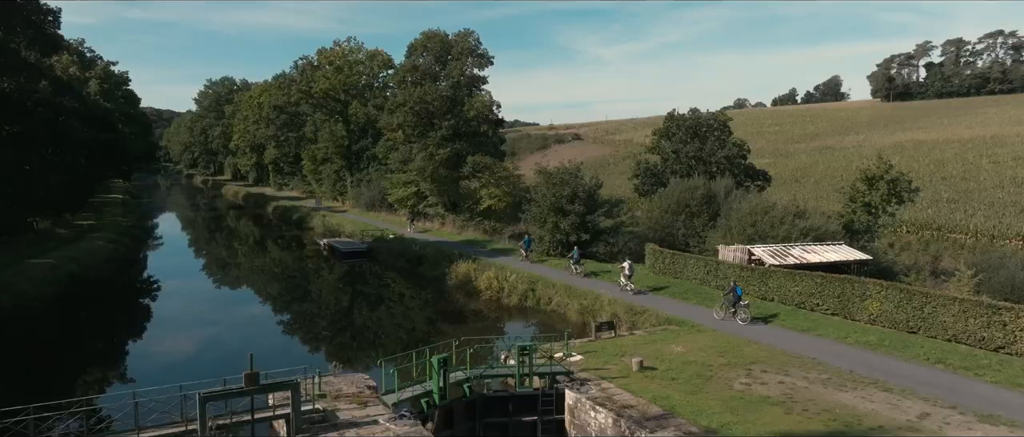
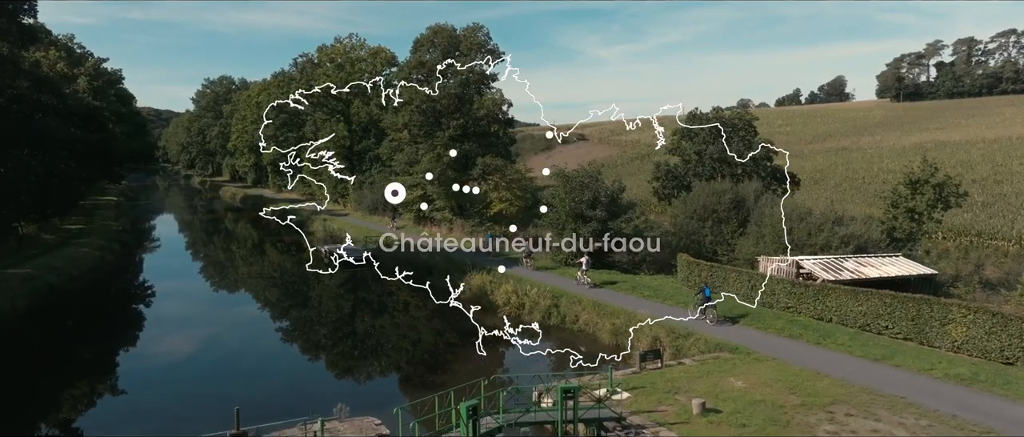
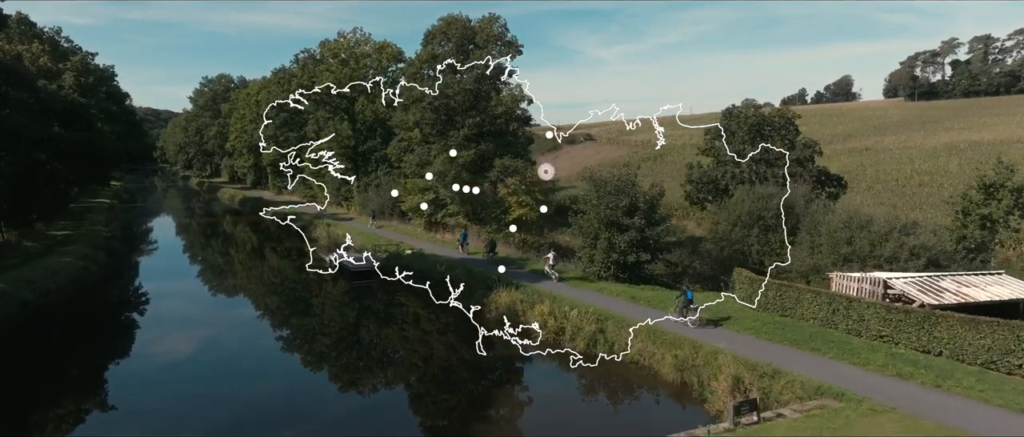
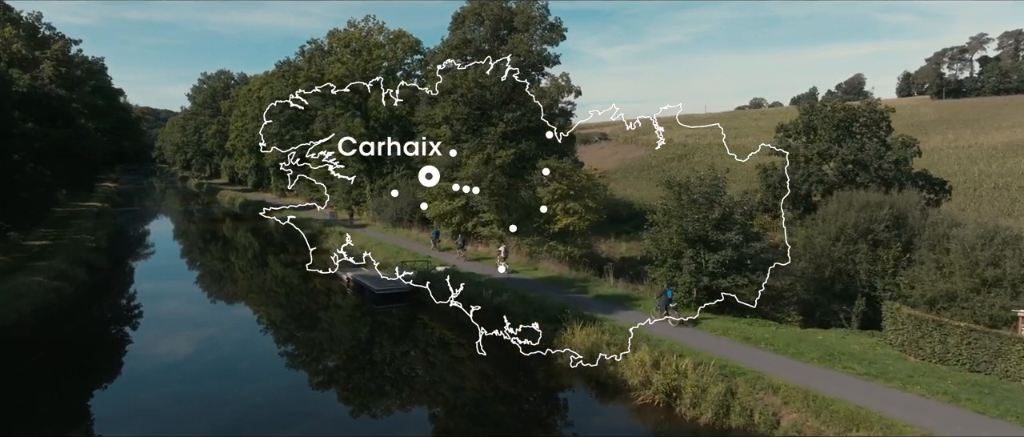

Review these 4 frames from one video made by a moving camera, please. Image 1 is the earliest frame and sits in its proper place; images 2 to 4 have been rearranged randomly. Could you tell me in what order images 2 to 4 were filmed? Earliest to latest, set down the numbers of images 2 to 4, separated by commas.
2, 3, 4
